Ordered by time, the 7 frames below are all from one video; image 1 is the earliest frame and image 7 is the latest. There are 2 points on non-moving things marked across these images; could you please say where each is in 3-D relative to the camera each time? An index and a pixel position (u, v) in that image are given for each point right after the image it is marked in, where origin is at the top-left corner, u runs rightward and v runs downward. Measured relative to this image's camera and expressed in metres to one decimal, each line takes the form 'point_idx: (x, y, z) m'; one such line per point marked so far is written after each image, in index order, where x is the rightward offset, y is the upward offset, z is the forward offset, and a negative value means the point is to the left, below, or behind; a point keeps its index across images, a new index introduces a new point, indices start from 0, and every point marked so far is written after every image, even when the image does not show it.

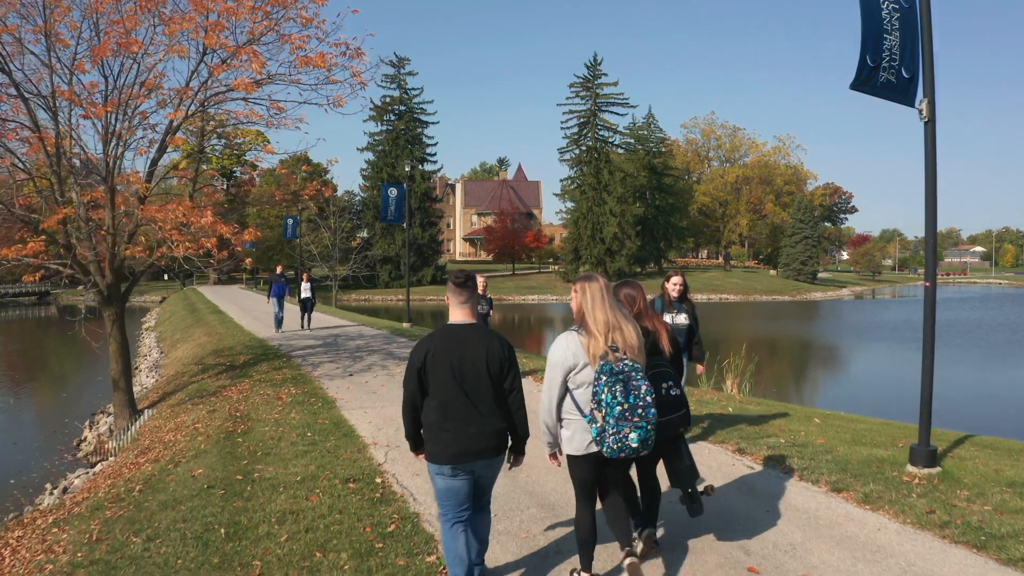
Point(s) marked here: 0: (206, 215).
0: (-4.6, +1.1, +11.0) m
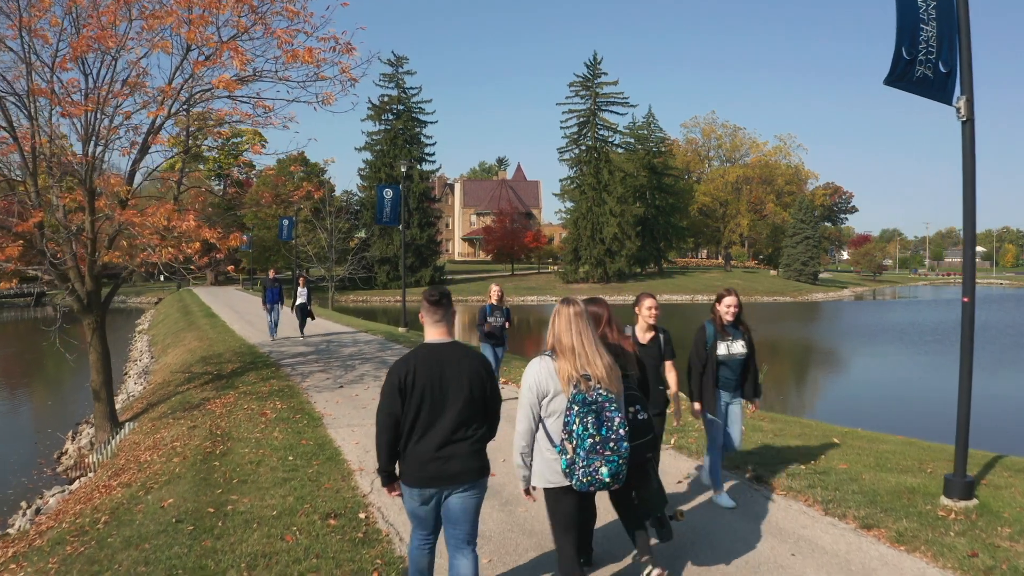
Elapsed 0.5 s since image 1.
0: (-4.6, +1.0, +10.5) m
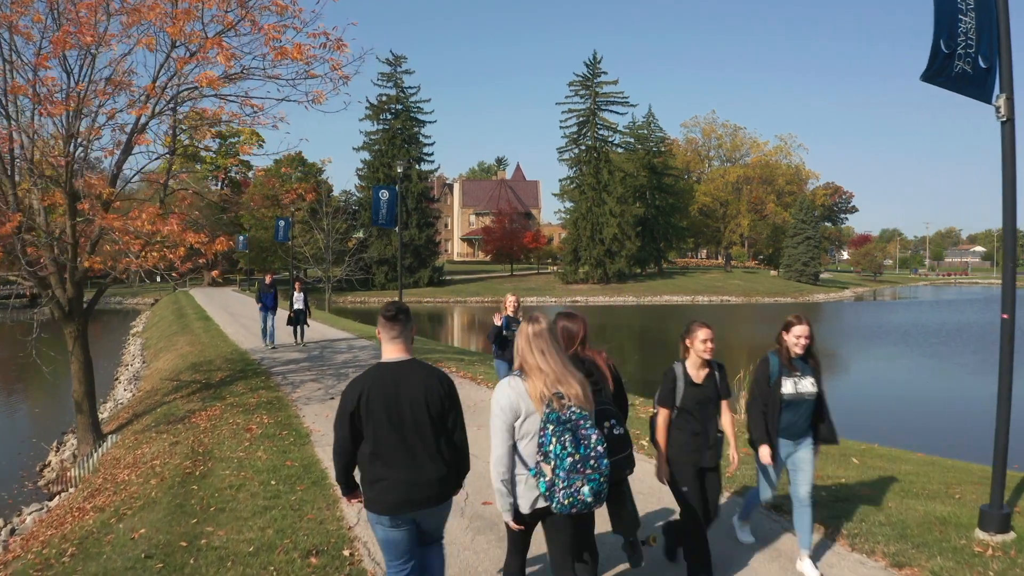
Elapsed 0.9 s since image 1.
0: (-4.6, +0.9, +10.0) m
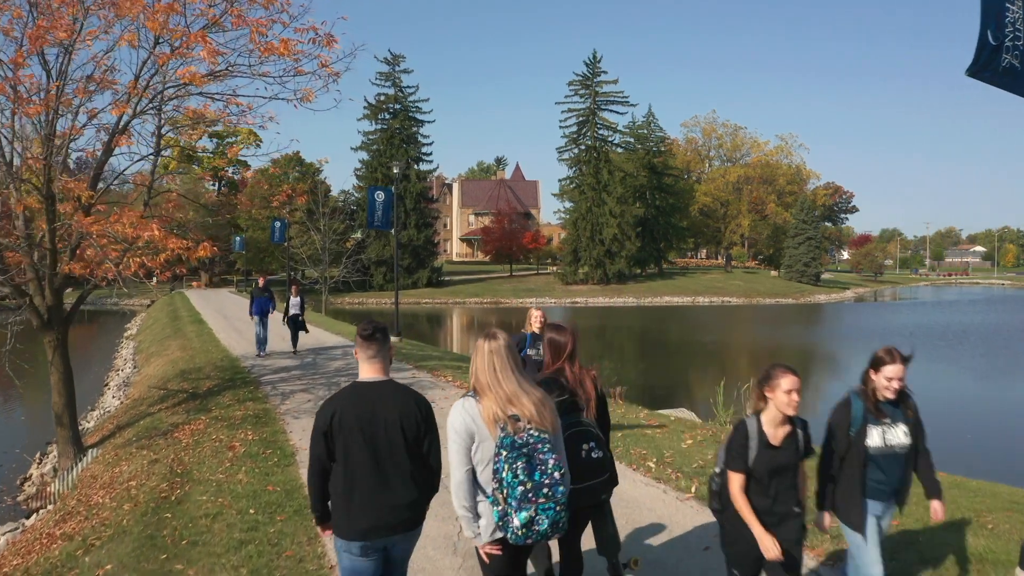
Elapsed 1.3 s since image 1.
0: (-4.6, +0.8, +9.6) m
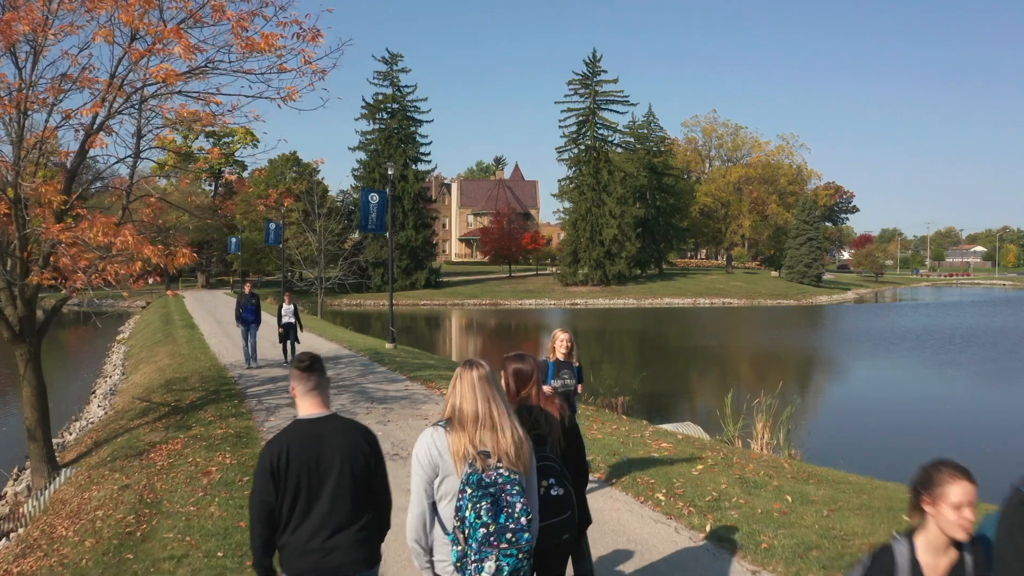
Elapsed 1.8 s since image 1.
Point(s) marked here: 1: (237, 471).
0: (-4.7, +0.7, +9.0) m
1: (-2.7, -1.8, +7.3) m
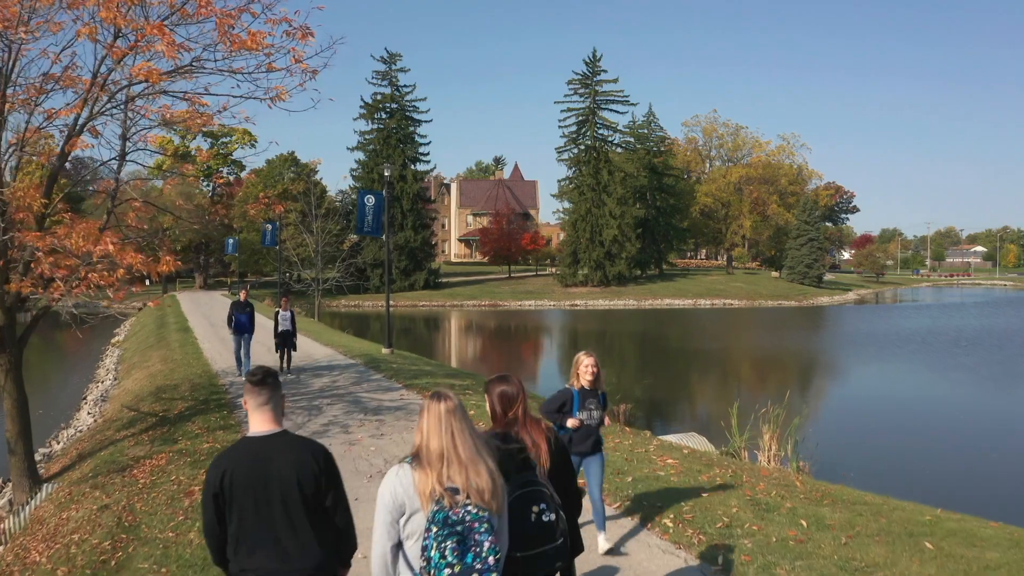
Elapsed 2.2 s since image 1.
0: (-4.7, +0.6, +8.7) m
1: (-2.7, -1.9, +6.9) m
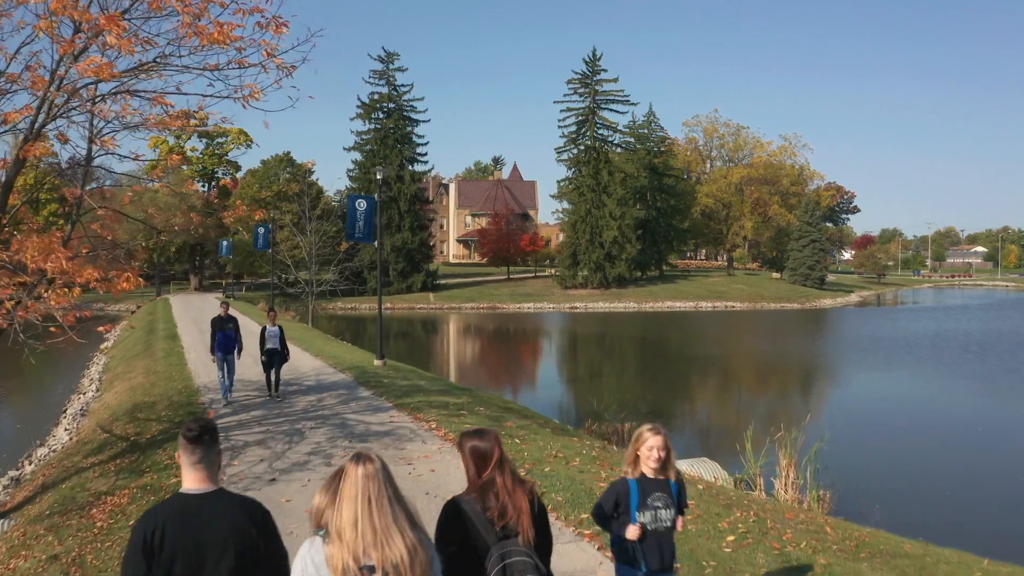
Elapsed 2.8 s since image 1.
0: (-4.7, +0.4, +7.9) m
1: (-2.8, -2.1, +6.1) m
